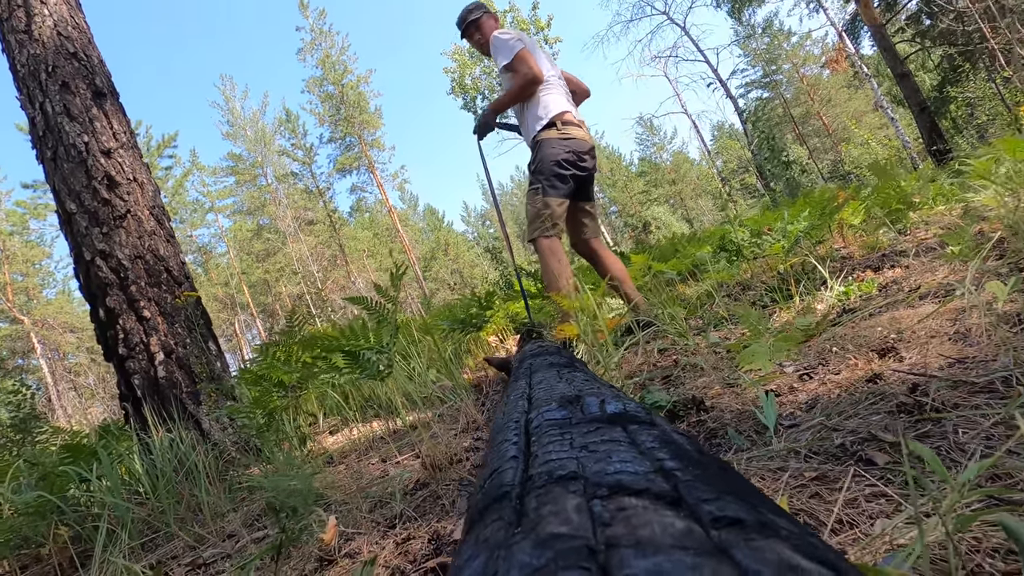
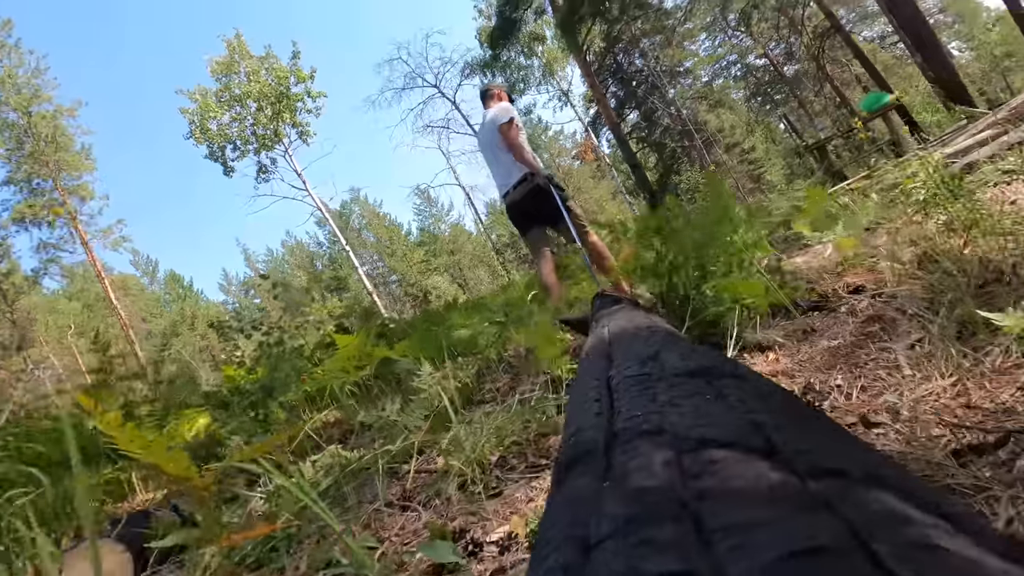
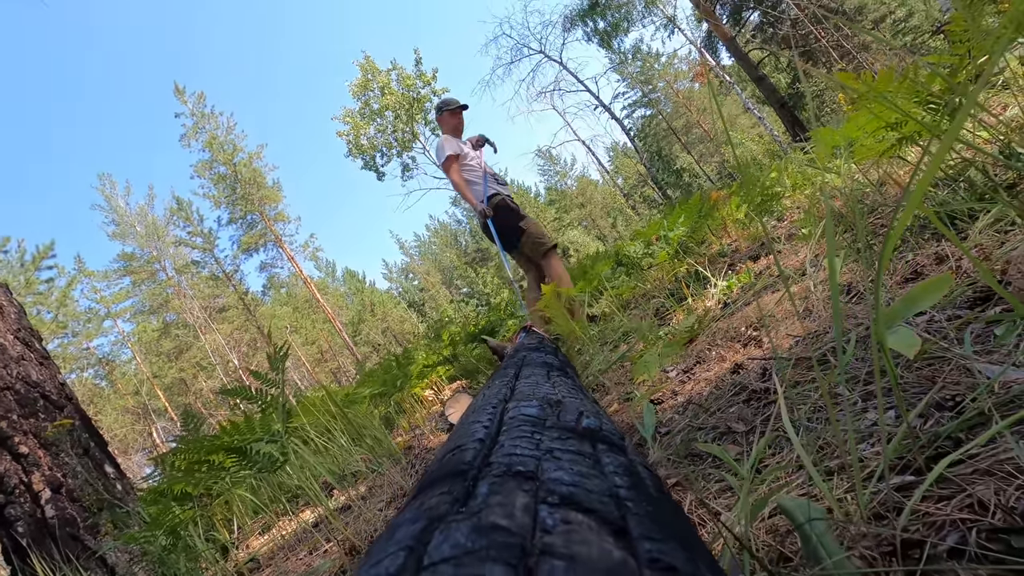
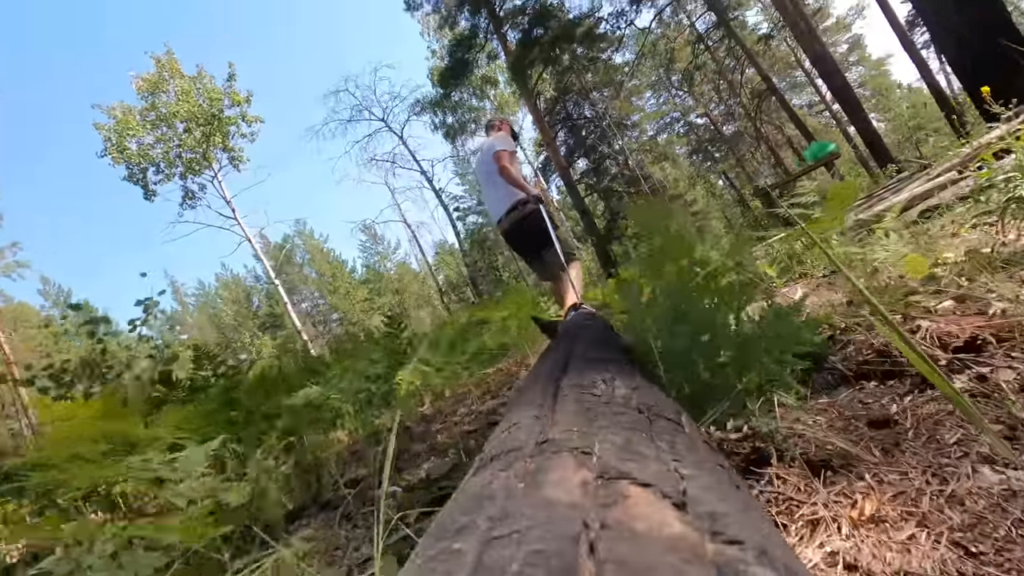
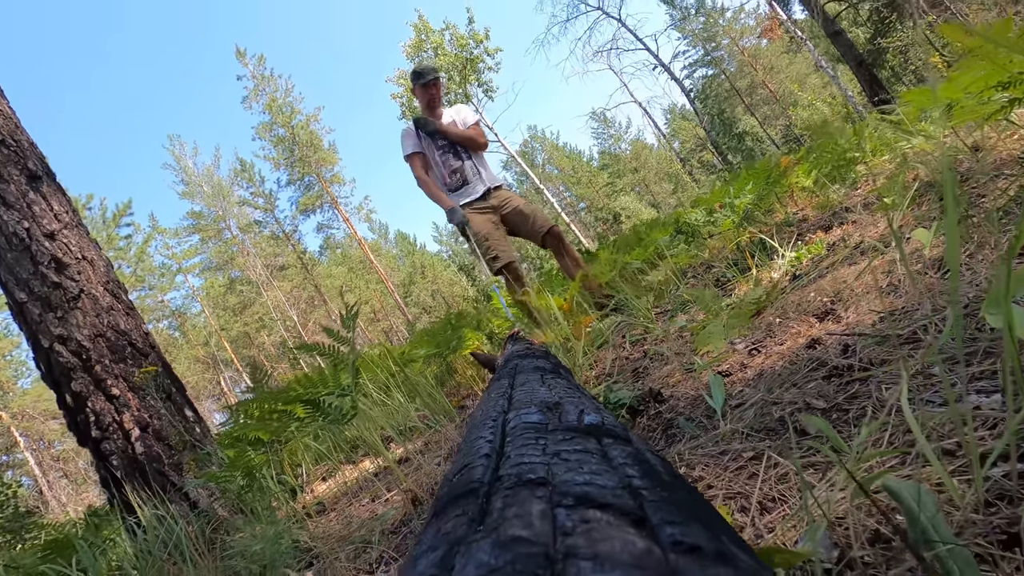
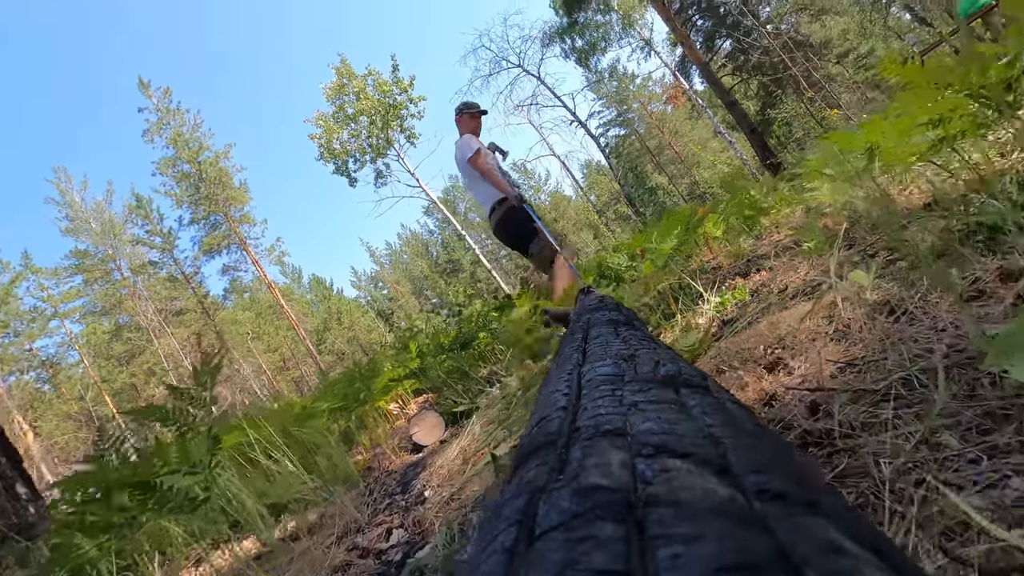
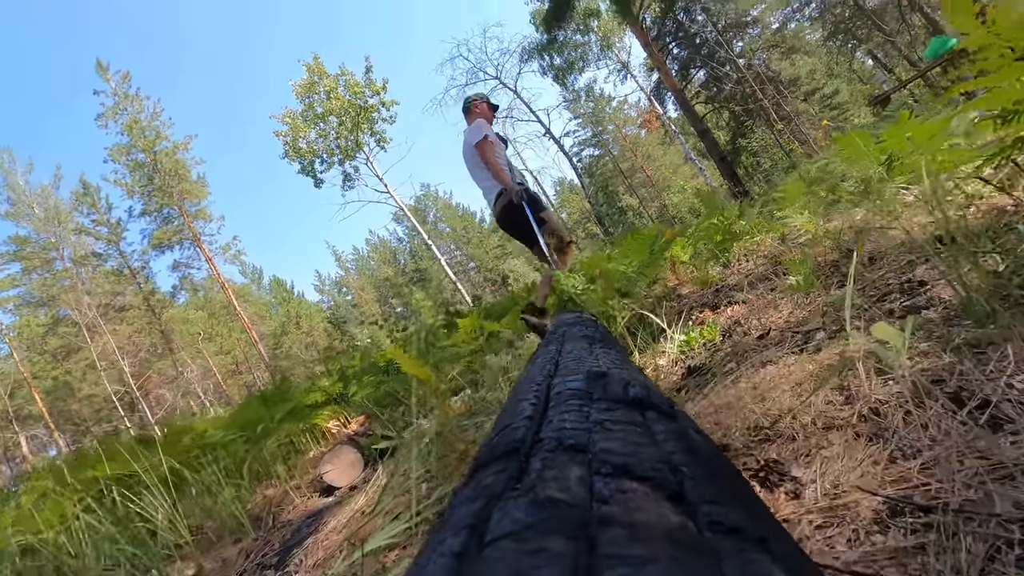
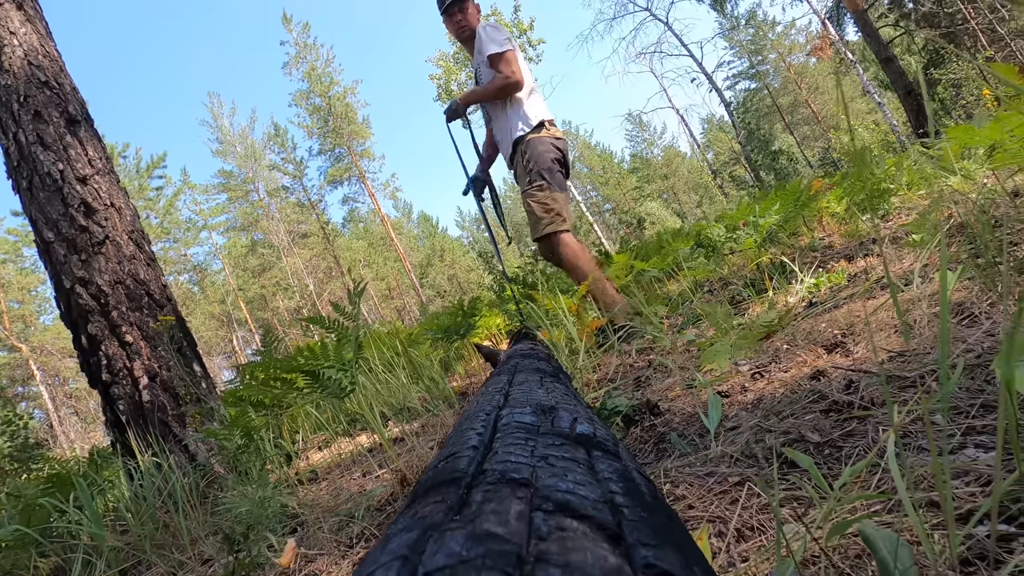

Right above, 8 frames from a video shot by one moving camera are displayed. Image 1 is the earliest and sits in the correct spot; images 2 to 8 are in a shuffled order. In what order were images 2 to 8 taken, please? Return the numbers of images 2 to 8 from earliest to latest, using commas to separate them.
8, 5, 3, 6, 7, 2, 4
